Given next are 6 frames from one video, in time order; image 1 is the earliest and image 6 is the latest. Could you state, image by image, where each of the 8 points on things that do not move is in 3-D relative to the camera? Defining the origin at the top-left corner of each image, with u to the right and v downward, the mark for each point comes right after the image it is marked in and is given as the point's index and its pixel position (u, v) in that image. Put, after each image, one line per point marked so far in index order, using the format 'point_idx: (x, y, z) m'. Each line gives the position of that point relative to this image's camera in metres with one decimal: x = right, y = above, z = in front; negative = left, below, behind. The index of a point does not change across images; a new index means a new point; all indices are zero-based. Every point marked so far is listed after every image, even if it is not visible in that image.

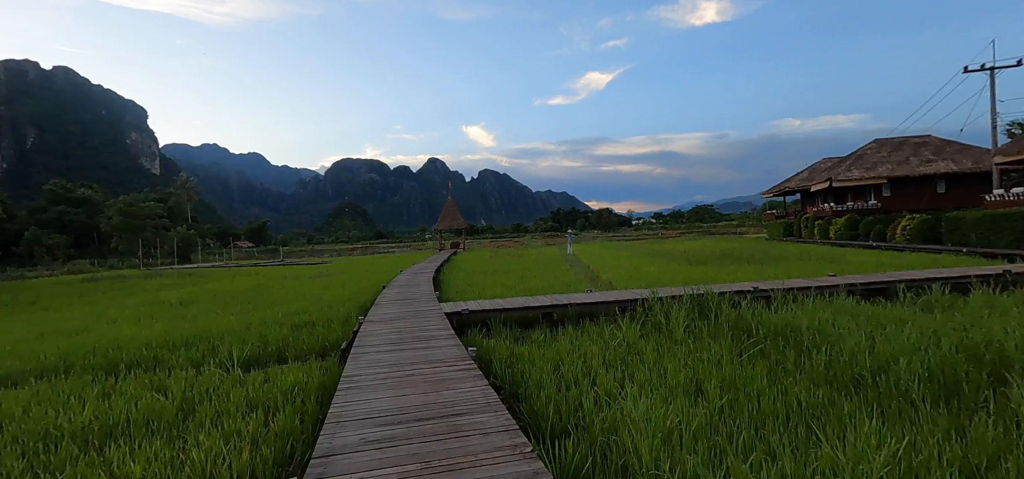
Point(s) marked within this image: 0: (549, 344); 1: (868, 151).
0: (+0.3, -1.0, +4.2) m
1: (+13.8, +3.5, +17.9) m
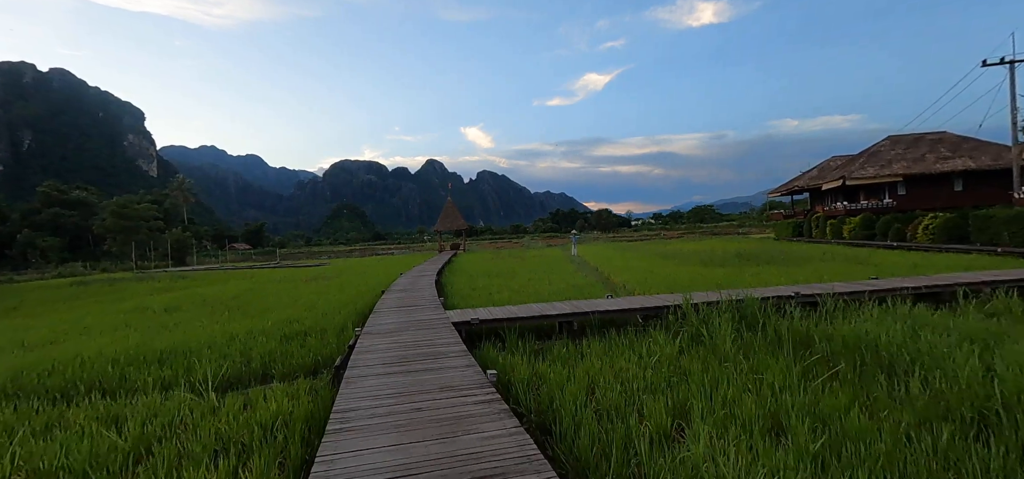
0: (+0.5, -1.0, +3.7) m
1: (+13.9, +3.5, +17.4) m
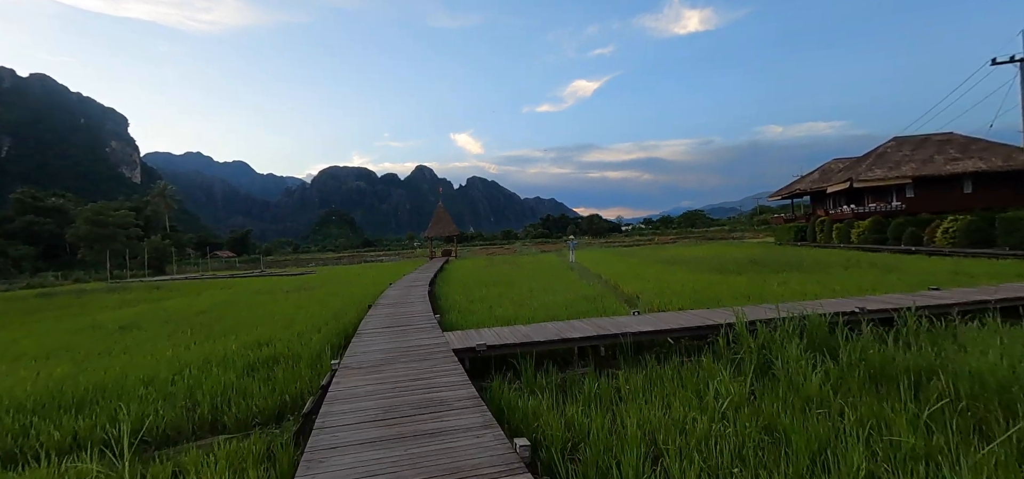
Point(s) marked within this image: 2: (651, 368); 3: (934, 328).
0: (+0.6, -1.0, +2.8) m
1: (+13.7, +3.3, +16.9) m
2: (+1.0, -1.0, +3.4) m
3: (+3.2, -0.7, +3.5) m
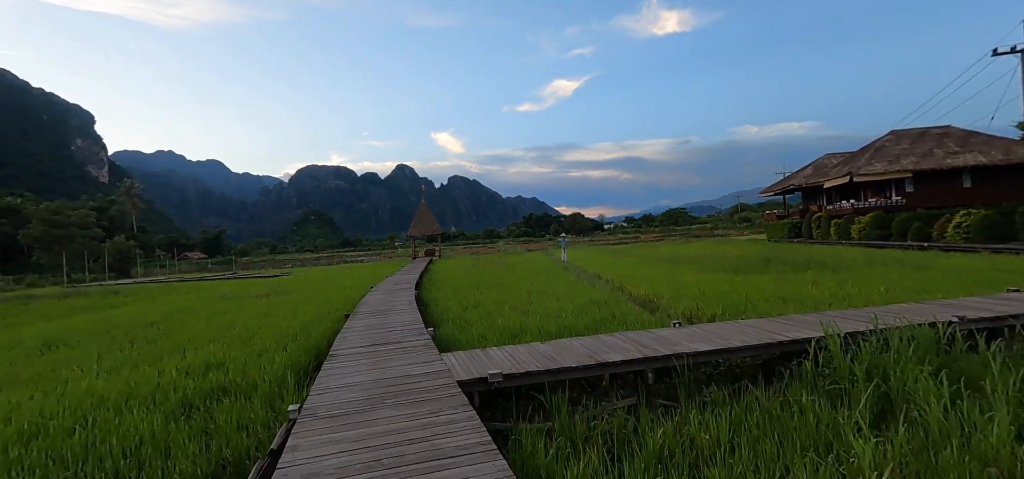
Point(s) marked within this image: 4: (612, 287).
0: (+0.8, -1.0, +2.0) m
1: (+13.3, +3.5, +16.5) m
2: (+1.2, -0.9, +2.6) m
3: (+3.4, -0.6, +2.8) m
4: (+1.8, -0.9, +8.3) m
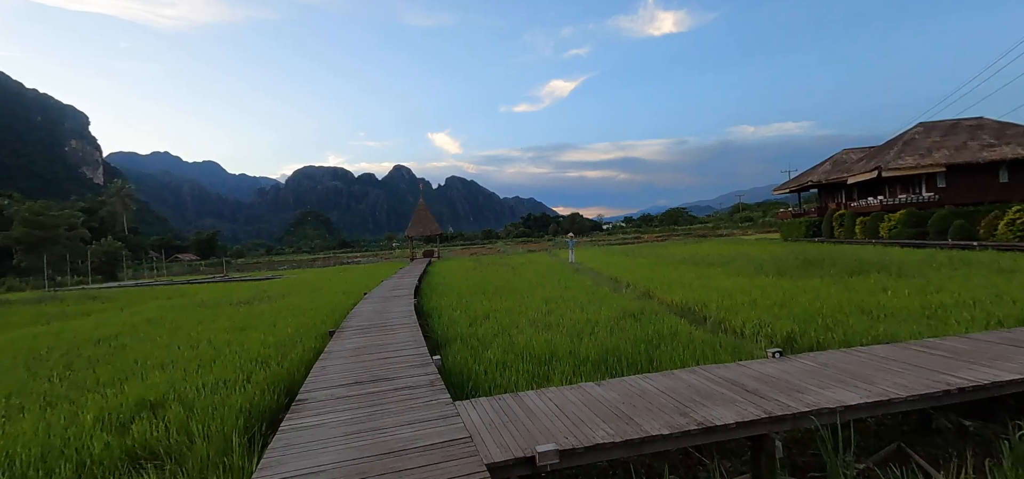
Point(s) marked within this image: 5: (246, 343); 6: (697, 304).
0: (+1.0, -1.0, +0.9) m
1: (+13.5, +3.5, +15.5) m
2: (+1.4, -0.9, +1.5) m
3: (+3.6, -0.6, +1.7) m
4: (+2.0, -0.8, +7.3) m
5: (-3.0, -1.2, +5.2) m
6: (+2.4, -0.8, +5.9) m
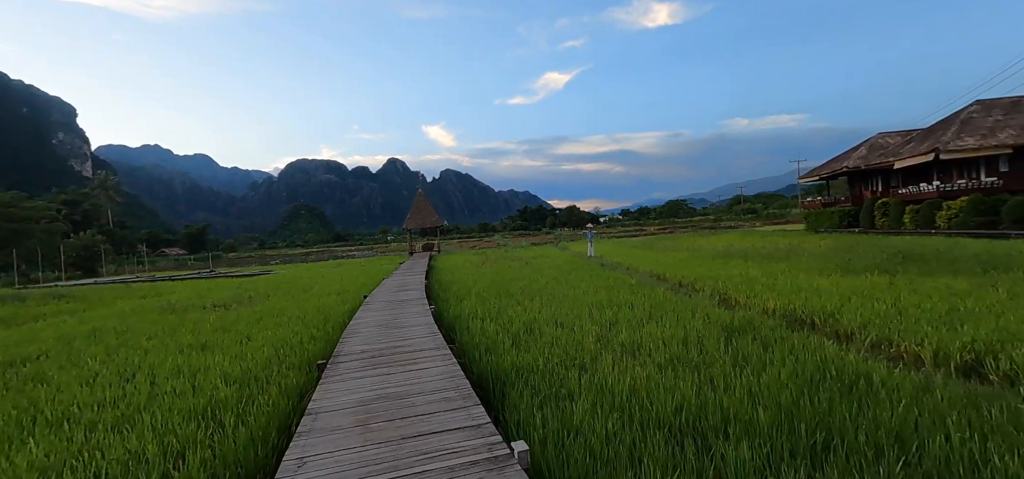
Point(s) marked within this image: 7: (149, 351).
0: (+1.6, -0.9, -0.6) m
1: (+13.9, +3.8, +14.1) m
2: (+2.0, -0.9, 0.0) m
3: (+4.2, -0.5, +0.2) m
4: (+2.5, -0.7, +5.8) m
5: (-2.5, -1.1, +3.7) m
6: (+2.9, -0.7, +4.4) m
7: (-3.7, -1.1, +4.7) m
